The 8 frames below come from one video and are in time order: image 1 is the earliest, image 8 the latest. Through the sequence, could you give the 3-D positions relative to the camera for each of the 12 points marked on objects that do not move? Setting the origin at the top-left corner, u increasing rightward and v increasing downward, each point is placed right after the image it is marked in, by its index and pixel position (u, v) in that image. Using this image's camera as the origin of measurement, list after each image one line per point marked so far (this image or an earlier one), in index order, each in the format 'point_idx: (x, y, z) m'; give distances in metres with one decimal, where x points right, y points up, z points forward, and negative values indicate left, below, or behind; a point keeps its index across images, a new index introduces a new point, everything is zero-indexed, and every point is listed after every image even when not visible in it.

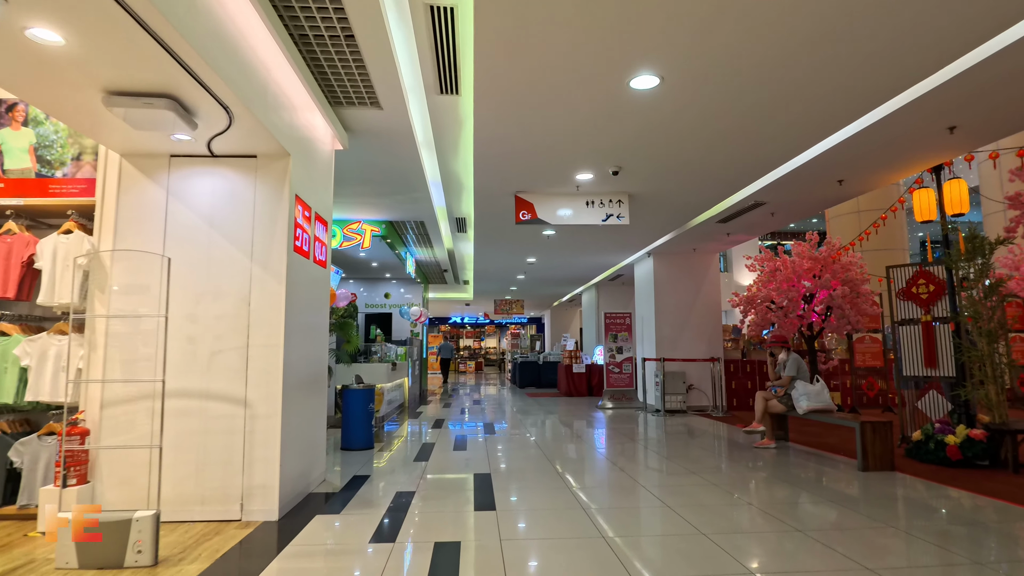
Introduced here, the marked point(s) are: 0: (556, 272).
0: (+0.9, +0.3, +11.8) m
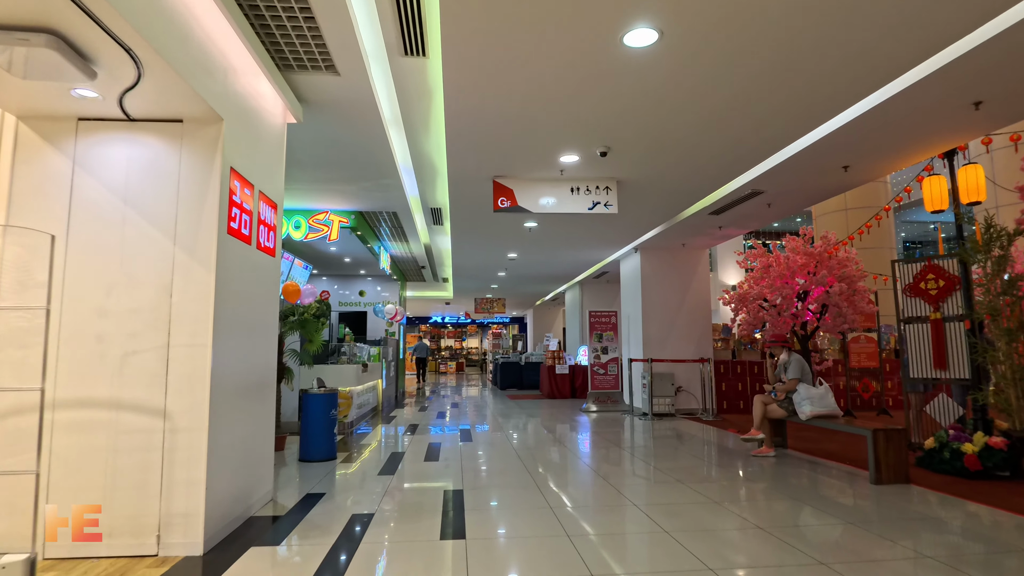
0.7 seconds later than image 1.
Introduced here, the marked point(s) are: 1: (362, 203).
0: (+0.5, +0.4, +11.3) m
1: (-1.8, +1.0, +7.0) m
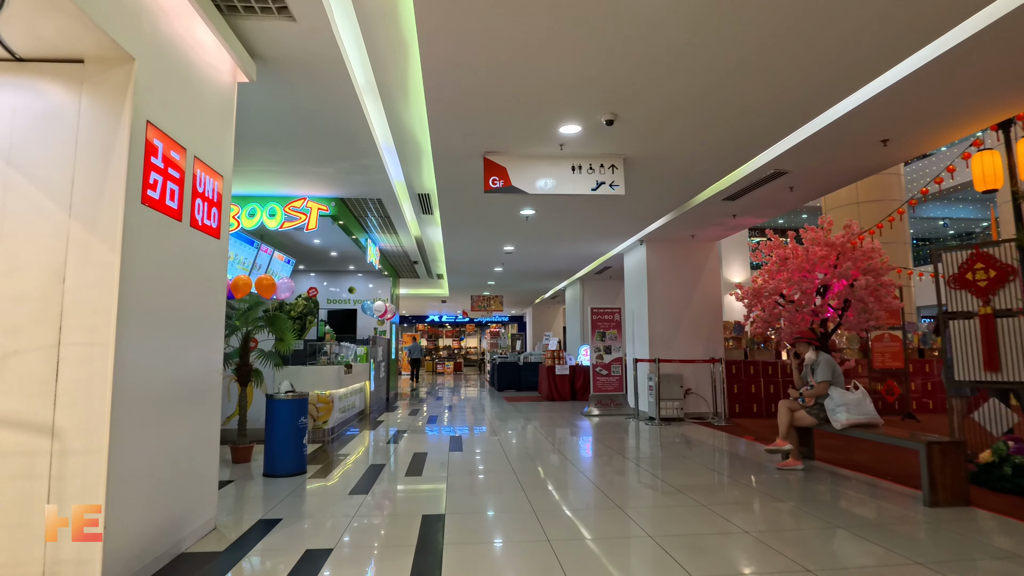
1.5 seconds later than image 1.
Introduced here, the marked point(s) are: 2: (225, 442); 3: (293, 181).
0: (+0.4, +0.4, +10.7) m
1: (-1.8, +1.1, +6.4) m
2: (-2.9, -1.6, +6.0) m
3: (-2.3, +1.1, +6.1) m
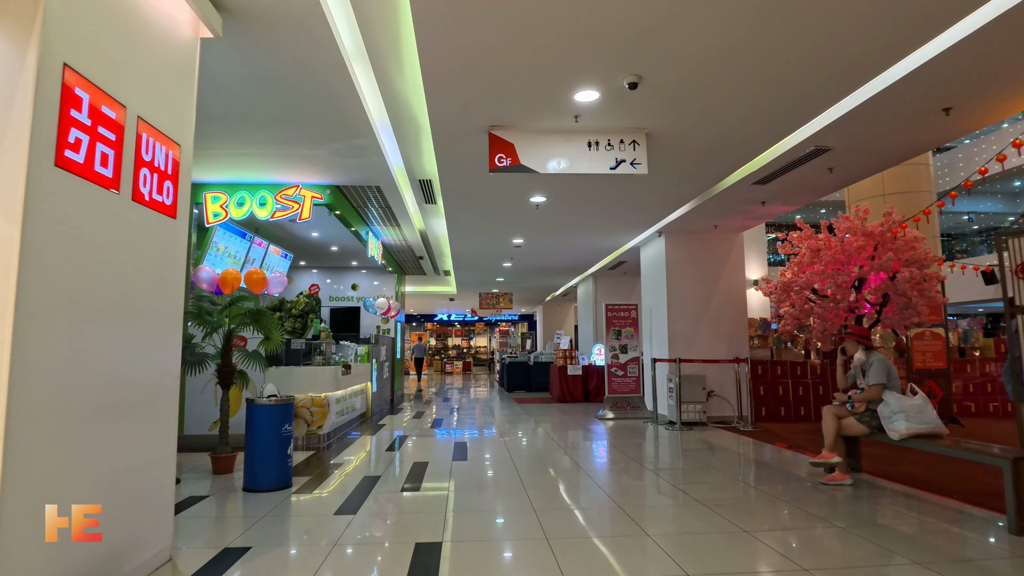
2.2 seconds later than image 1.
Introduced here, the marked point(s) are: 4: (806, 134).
0: (+0.6, +0.5, +10.1) m
1: (-1.8, +1.1, +5.9) m
2: (-2.9, -1.5, +5.5) m
3: (-2.2, +1.2, +5.6) m
4: (+2.3, +1.2, +4.6) m
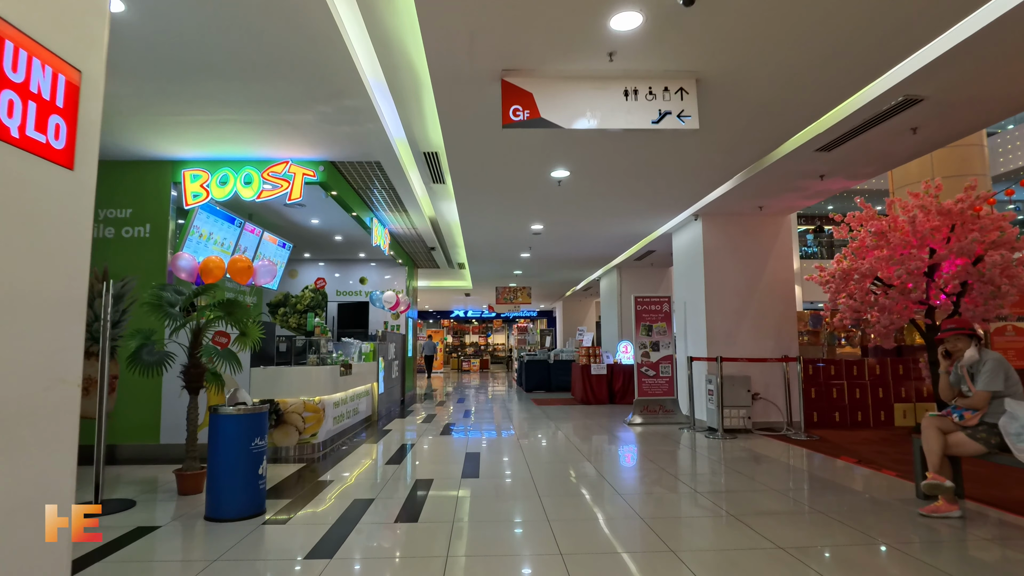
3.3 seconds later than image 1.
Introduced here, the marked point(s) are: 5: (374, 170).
0: (+0.9, +0.6, +9.3) m
1: (-1.6, +1.2, +5.2) m
2: (-2.7, -1.4, +4.8) m
3: (-2.0, +1.3, +4.9) m
4: (+2.4, +1.3, +3.7) m
5: (-1.4, +1.2, +5.8) m
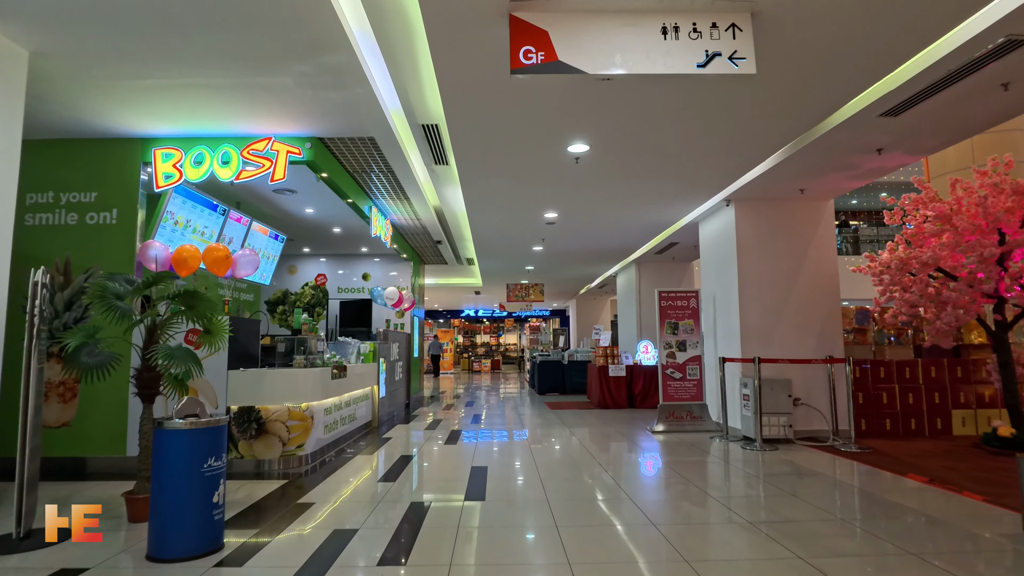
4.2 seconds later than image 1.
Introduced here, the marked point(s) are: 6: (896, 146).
0: (+1.1, +0.7, +8.7) m
1: (-1.5, +1.3, +4.6) m
2: (-2.6, -1.4, +4.2) m
3: (-2.0, +1.3, +4.3) m
4: (+2.5, +1.4, +3.0) m
5: (-1.3, +1.2, +5.2) m
6: (+3.1, +1.1, +4.7) m
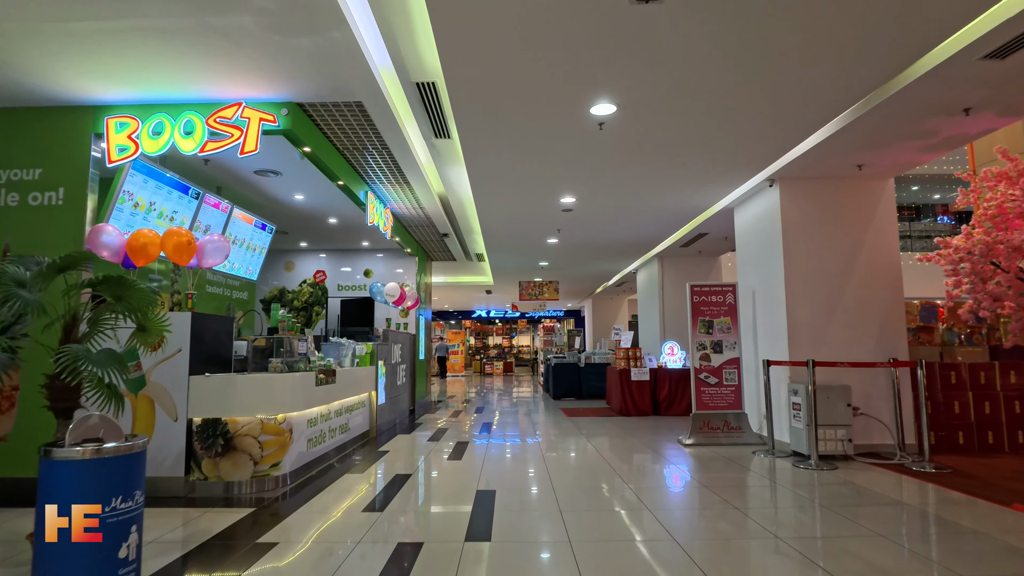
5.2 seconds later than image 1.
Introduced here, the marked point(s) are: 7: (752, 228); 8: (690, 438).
0: (+1.2, +0.8, +7.9) m
1: (-1.4, +1.4, +3.9) m
2: (-2.5, -1.3, +3.5) m
3: (-1.9, +1.4, +3.6) m
4: (+2.5, +1.5, +2.2) m
5: (-1.2, +1.3, +4.5) m
6: (+3.2, +1.2, +3.9) m
7: (+2.5, +0.6, +6.1) m
8: (+1.8, -1.5, +5.9) m
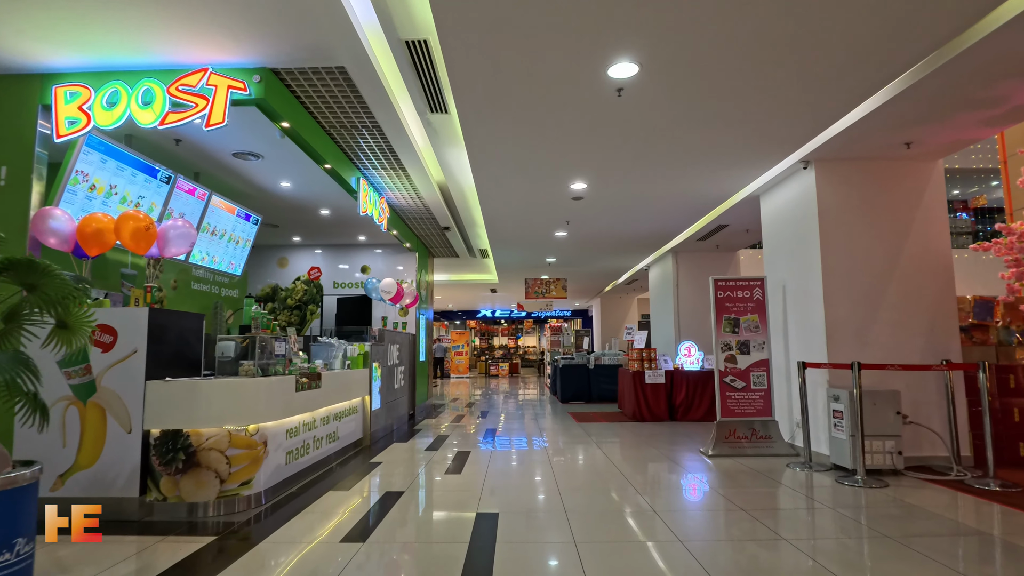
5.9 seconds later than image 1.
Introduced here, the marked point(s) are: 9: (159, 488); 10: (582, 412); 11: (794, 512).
0: (+1.3, +0.8, +7.3) m
1: (-1.4, +1.4, +3.3) m
2: (-2.5, -1.3, +3.0) m
3: (-1.9, +1.4, +3.1) m
4: (+2.5, +1.5, +1.6) m
5: (-1.1, +1.4, +4.0) m
6: (+3.2, +1.3, +3.4) m
7: (+2.5, +0.7, +5.5) m
8: (+1.9, -1.5, +5.4) m
9: (-2.1, -1.2, +3.5) m
10: (+1.1, -1.9, +9.1) m
11: (+1.9, -1.6, +3.9) m
